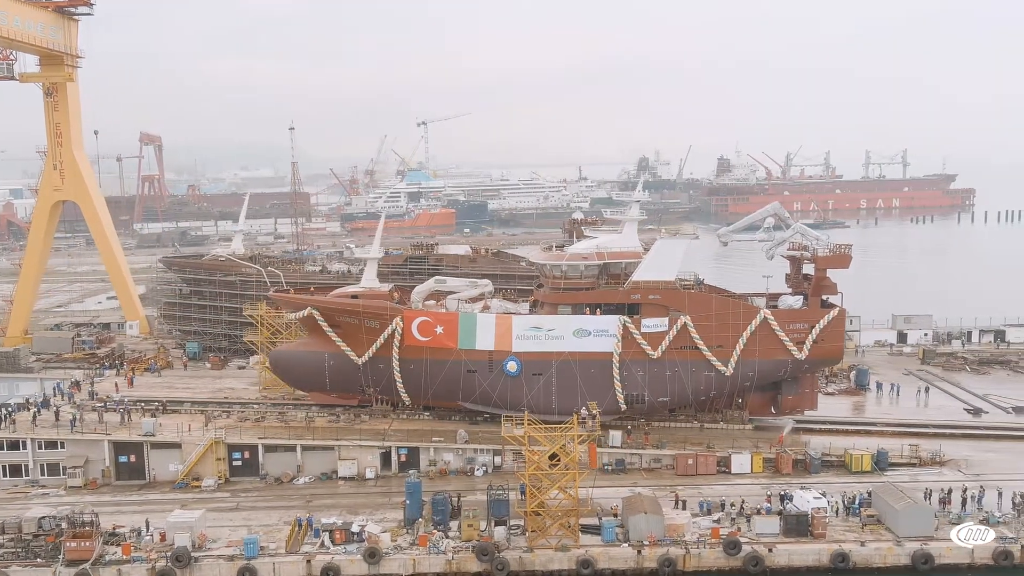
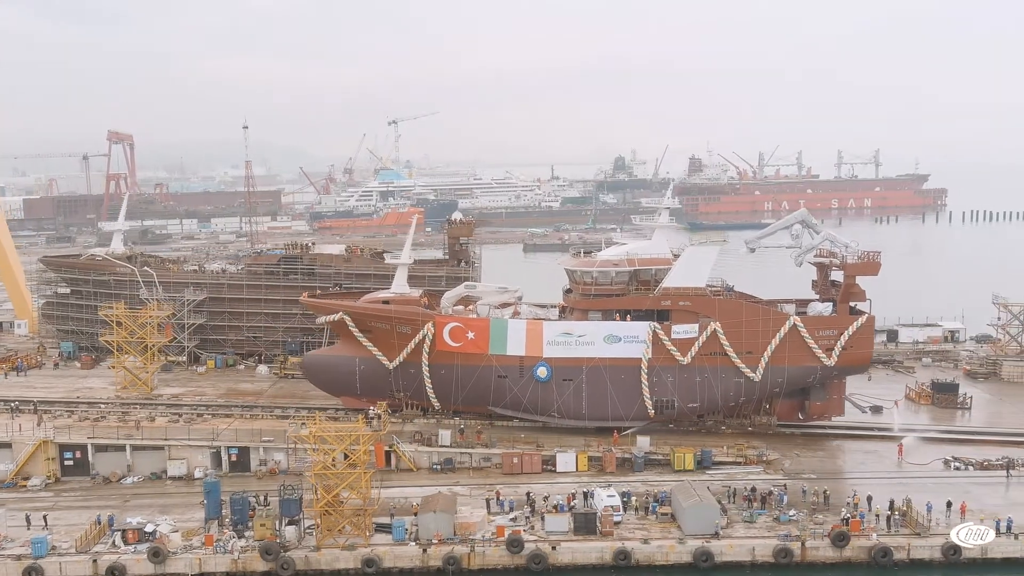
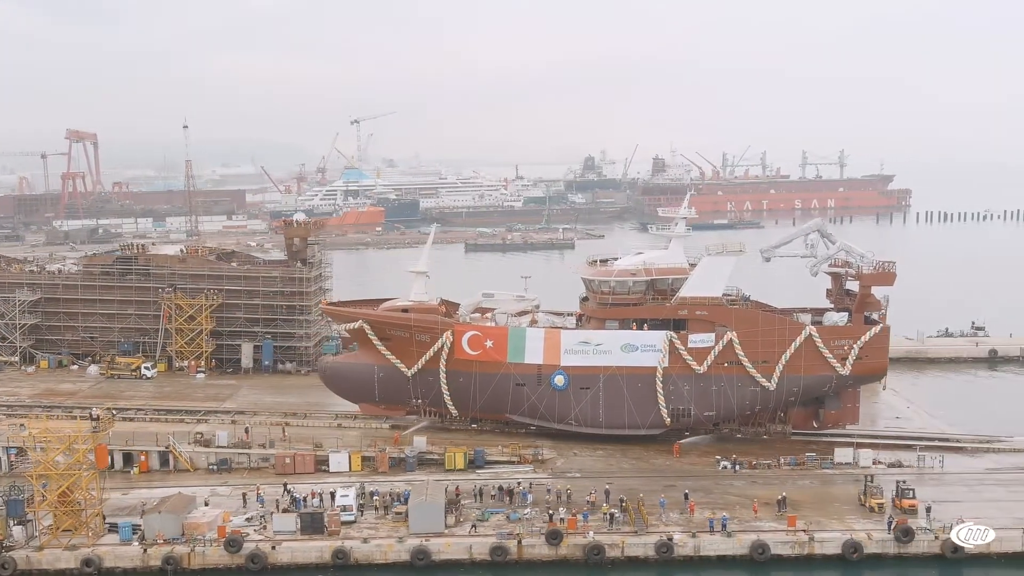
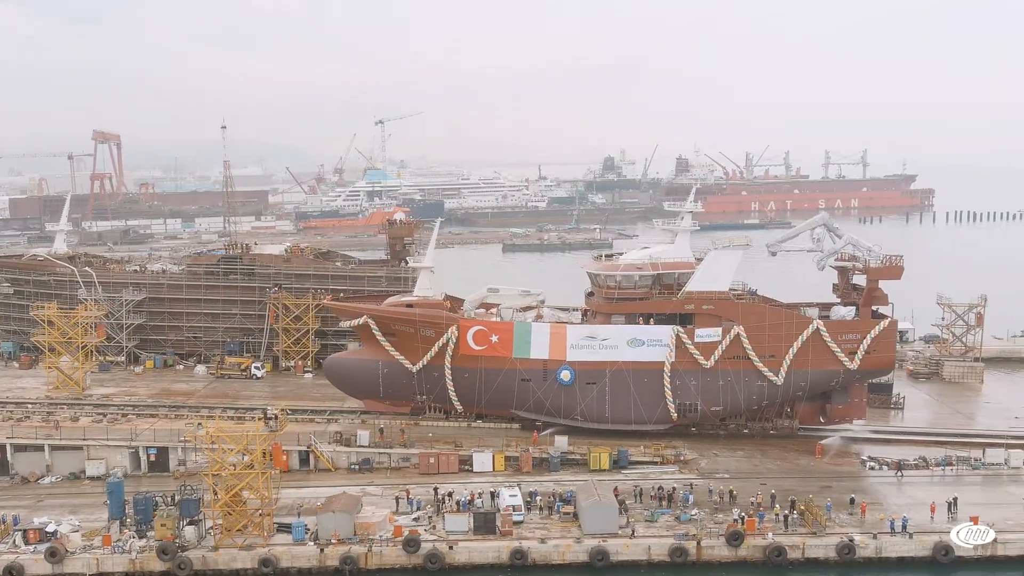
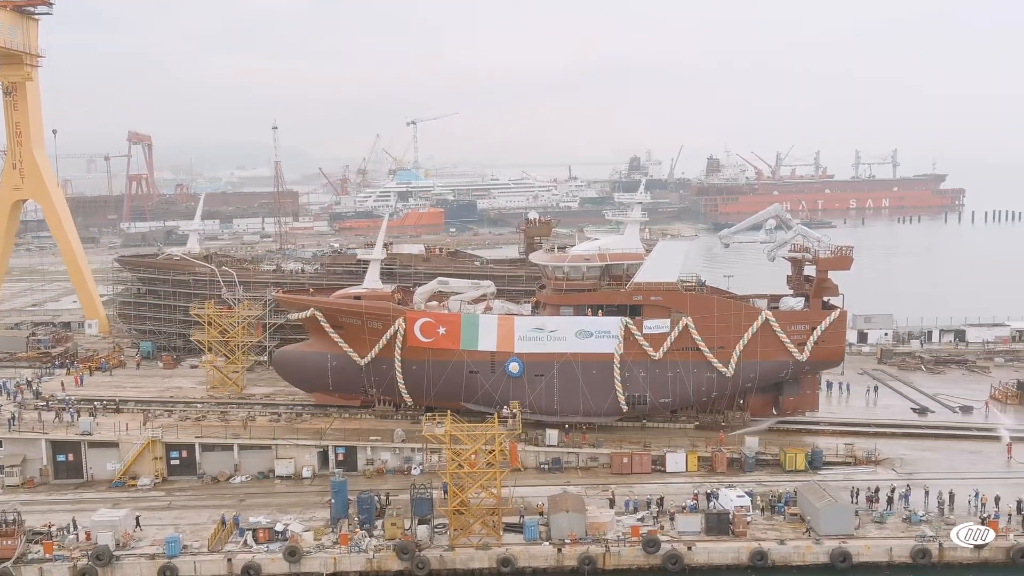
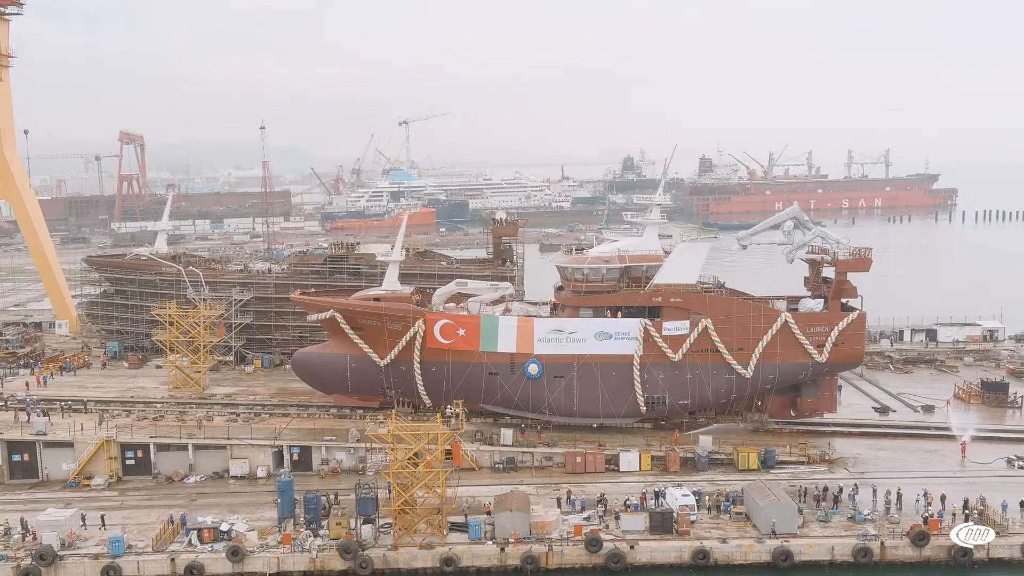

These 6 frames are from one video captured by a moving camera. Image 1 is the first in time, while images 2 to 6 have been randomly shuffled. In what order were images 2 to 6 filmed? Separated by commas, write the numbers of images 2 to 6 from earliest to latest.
5, 6, 2, 4, 3
